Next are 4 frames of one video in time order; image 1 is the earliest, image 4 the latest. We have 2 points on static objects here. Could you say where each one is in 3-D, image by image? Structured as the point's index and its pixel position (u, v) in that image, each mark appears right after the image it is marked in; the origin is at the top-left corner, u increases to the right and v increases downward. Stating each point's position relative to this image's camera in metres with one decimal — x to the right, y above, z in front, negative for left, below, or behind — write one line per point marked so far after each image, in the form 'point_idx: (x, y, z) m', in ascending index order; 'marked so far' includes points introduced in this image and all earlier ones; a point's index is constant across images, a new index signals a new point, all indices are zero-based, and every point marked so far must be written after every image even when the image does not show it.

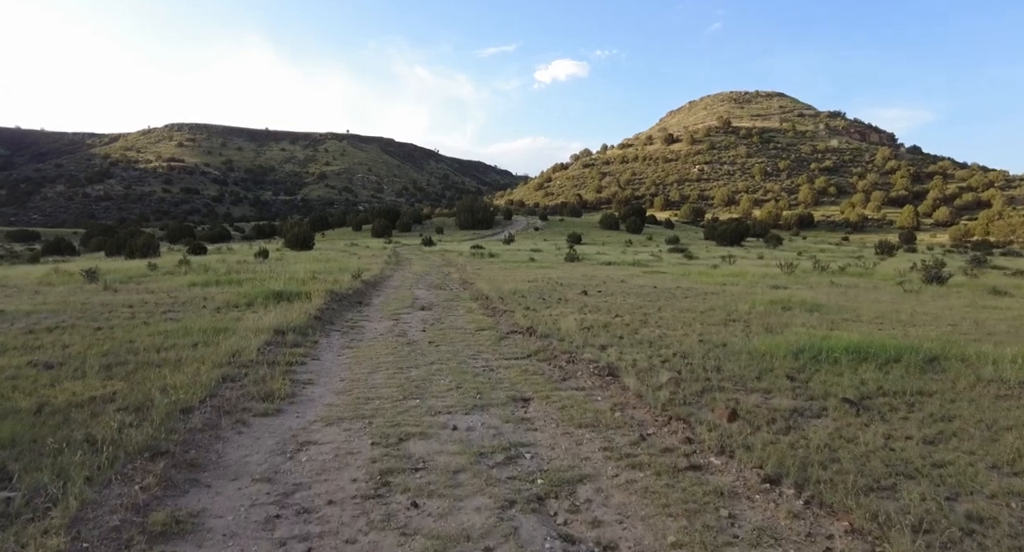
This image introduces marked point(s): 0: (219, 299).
0: (-8.1, -0.7, +16.8) m
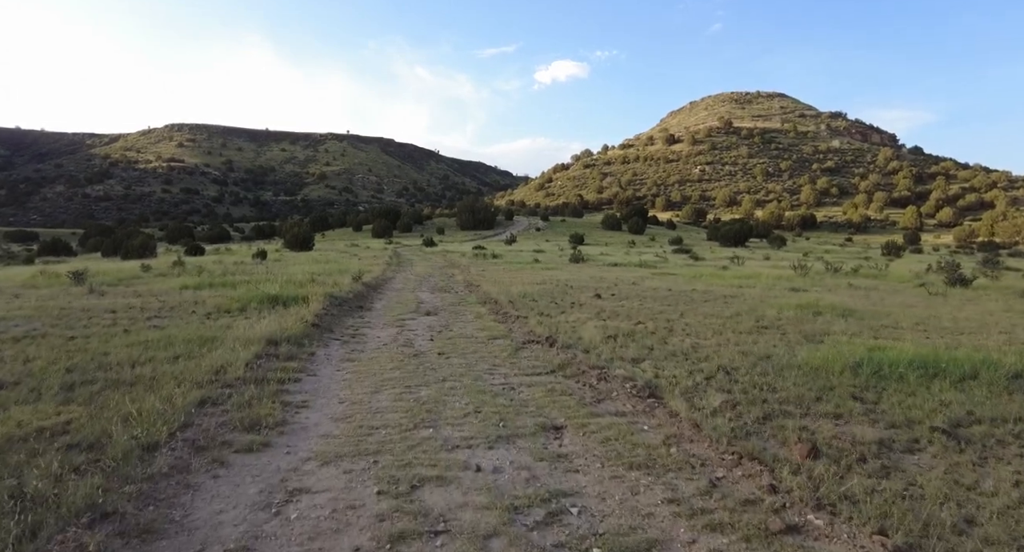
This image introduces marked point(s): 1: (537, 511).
0: (-7.8, -0.7, +15.7) m
1: (+0.2, -1.7, +4.4) m
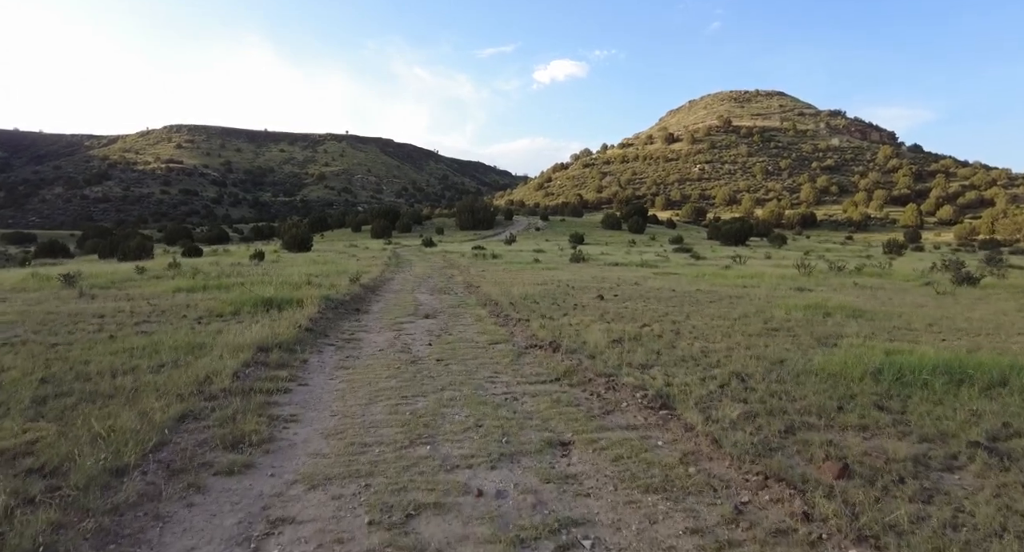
0: (-7.8, -0.8, +15.2) m
1: (+0.2, -1.7, +3.9) m
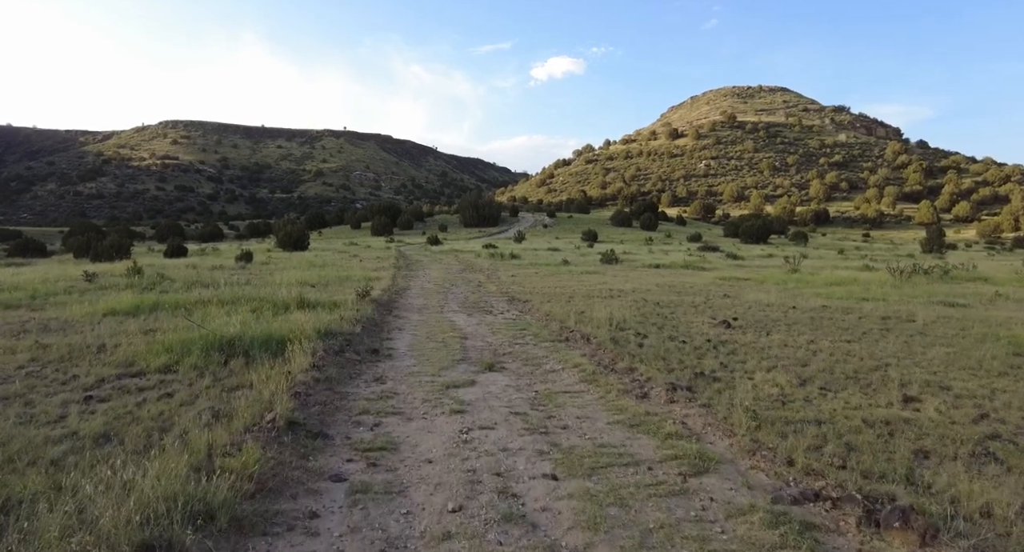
0: (-5.9, -1.2, +9.0) m
1: (+2.1, -2.2, -2.2) m
